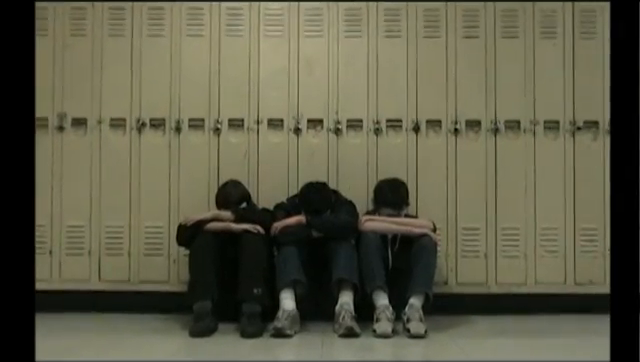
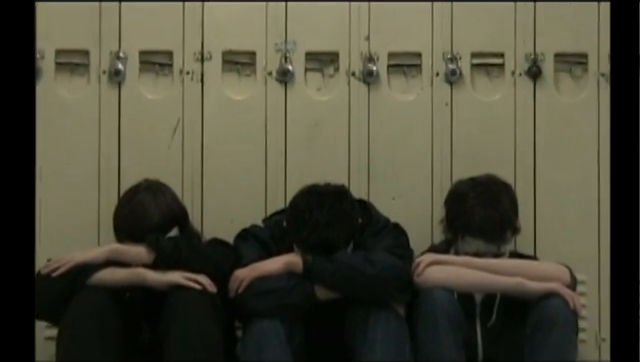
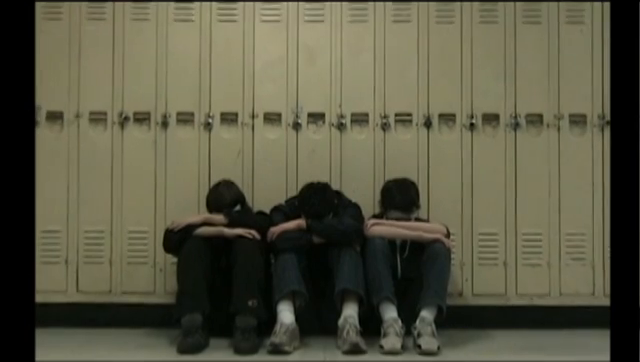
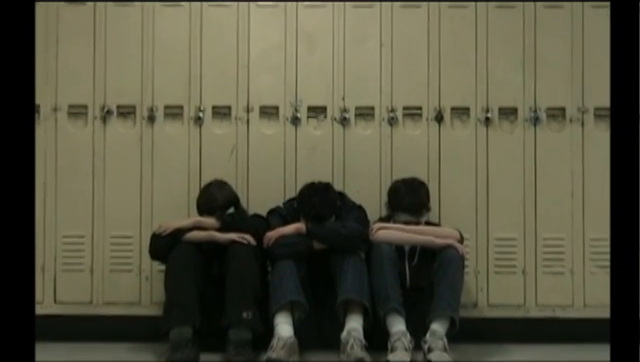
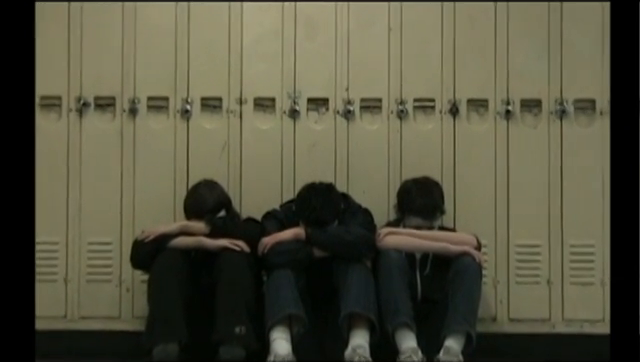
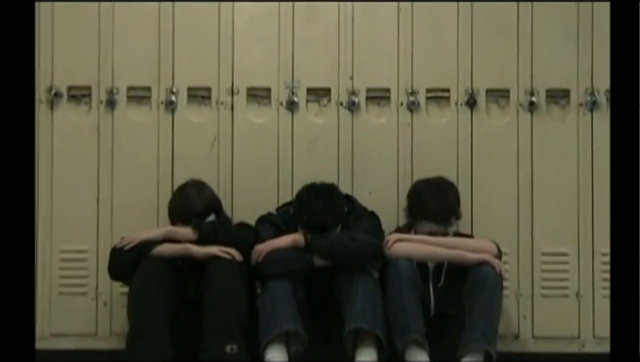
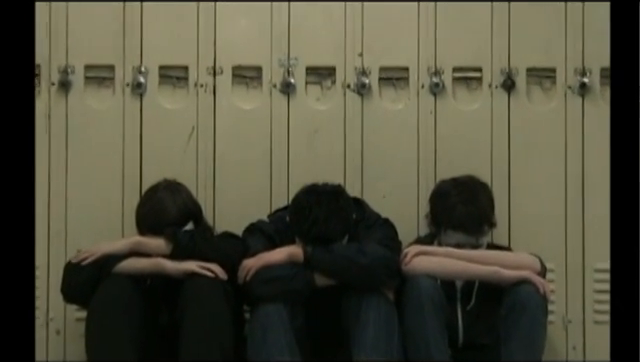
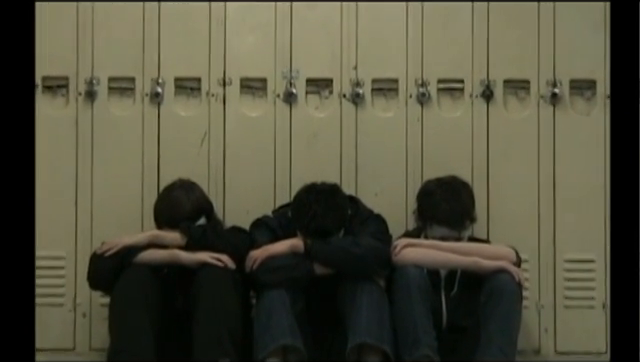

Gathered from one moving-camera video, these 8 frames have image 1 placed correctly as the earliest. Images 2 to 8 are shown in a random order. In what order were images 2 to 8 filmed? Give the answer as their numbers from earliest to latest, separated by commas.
3, 4, 5, 6, 8, 7, 2
